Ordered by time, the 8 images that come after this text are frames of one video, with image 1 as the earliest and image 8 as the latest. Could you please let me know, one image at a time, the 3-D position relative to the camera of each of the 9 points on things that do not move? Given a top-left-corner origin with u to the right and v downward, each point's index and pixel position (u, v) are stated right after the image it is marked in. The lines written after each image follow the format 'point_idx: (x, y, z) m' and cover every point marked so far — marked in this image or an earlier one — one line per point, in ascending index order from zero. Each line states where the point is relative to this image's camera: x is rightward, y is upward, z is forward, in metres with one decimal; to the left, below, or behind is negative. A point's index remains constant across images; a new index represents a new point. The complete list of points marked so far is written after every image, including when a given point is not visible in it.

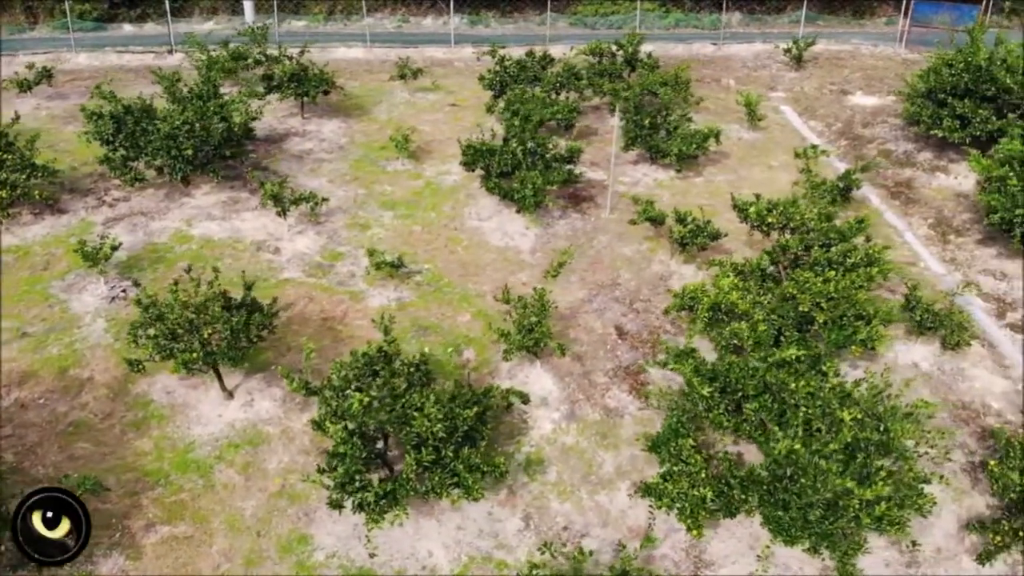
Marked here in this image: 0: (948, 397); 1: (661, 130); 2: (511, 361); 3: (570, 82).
0: (+5.0, -1.2, +12.7) m
1: (+2.3, +2.5, +17.4) m
2: (0.0, -0.8, +12.6) m
3: (+1.0, +3.4, +18.2) m
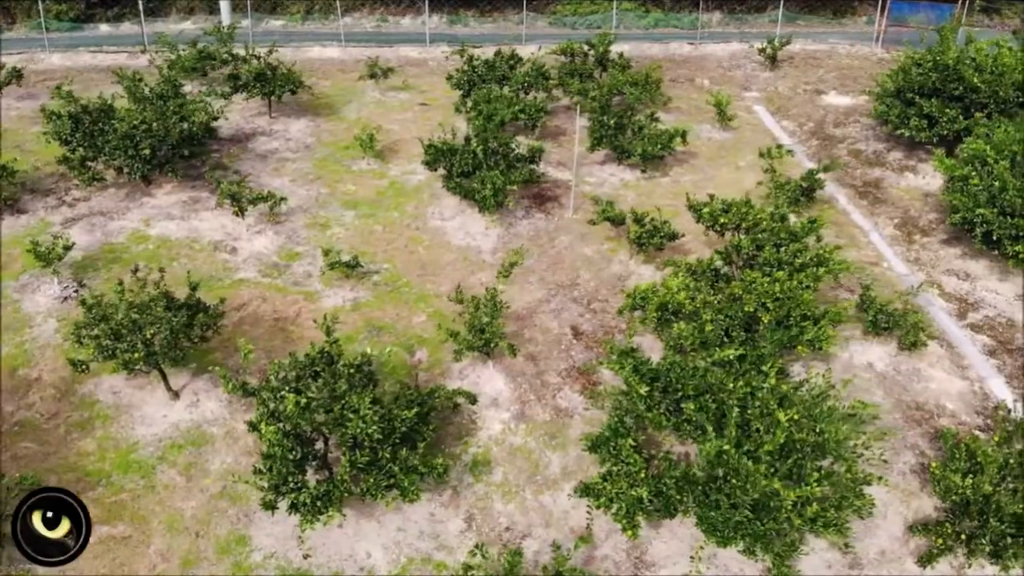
0: (+4.4, -1.2, +12.6) m
1: (+1.8, +2.4, +17.3) m
2: (-0.5, -0.8, +12.5) m
3: (+0.5, +3.4, +18.1) m
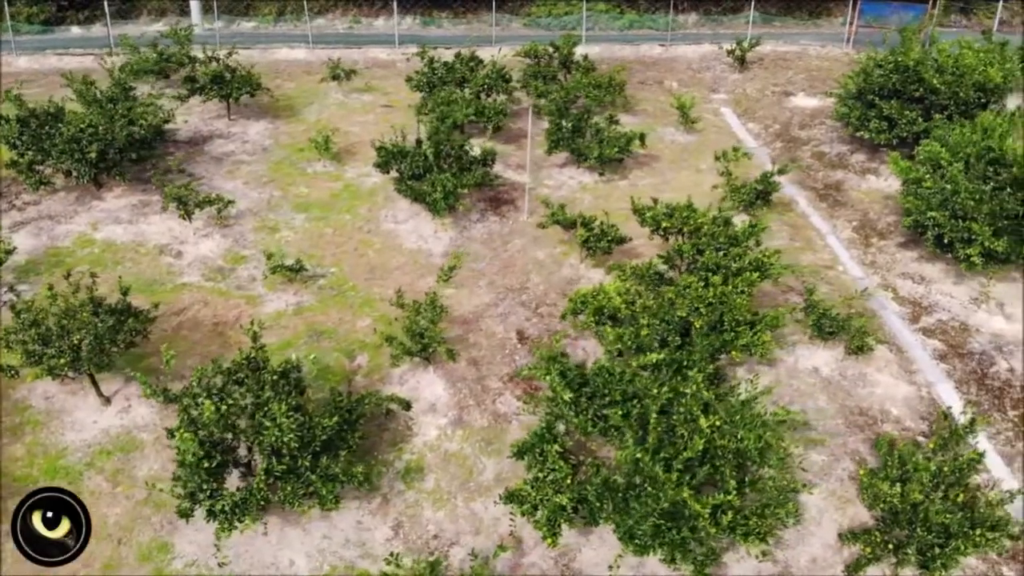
0: (+3.7, -1.3, +12.5) m
1: (+1.1, +2.4, +17.2) m
2: (-1.2, -0.9, +12.4) m
3: (-0.2, +3.3, +18.0) m
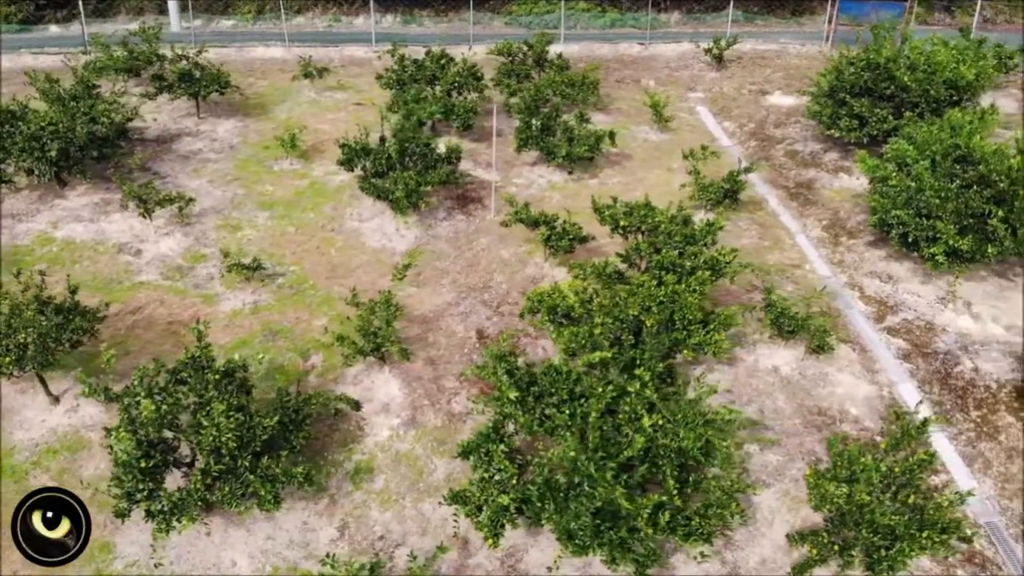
0: (+3.2, -1.3, +12.3) m
1: (+0.7, +2.4, +17.1) m
2: (-1.7, -0.9, +12.3) m
3: (-0.7, +3.3, +17.9) m
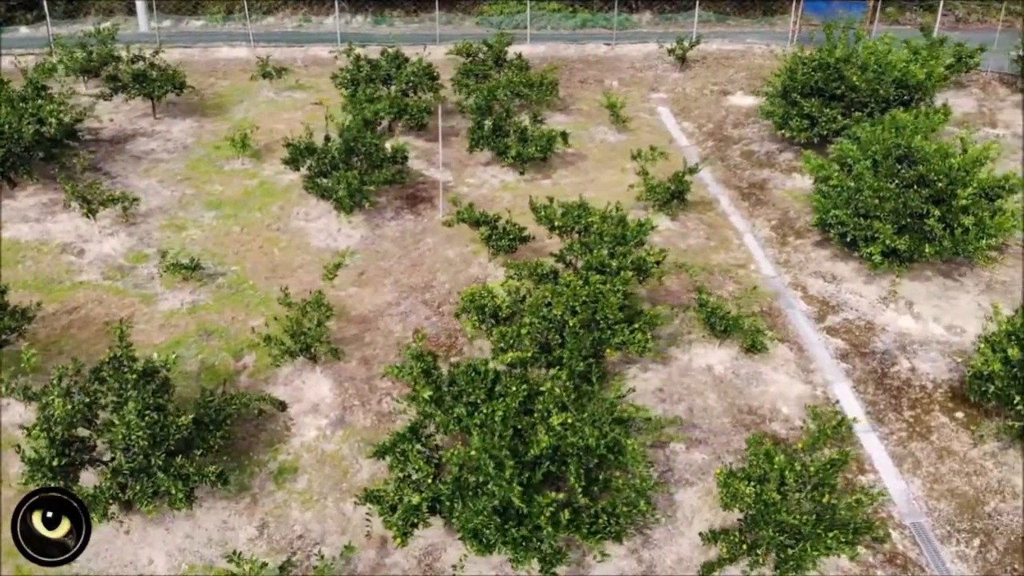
0: (+2.5, -1.3, +12.3) m
1: (-0.1, +2.4, +17.1) m
2: (-2.5, -0.9, +12.3) m
3: (-1.4, +3.3, +17.9) m
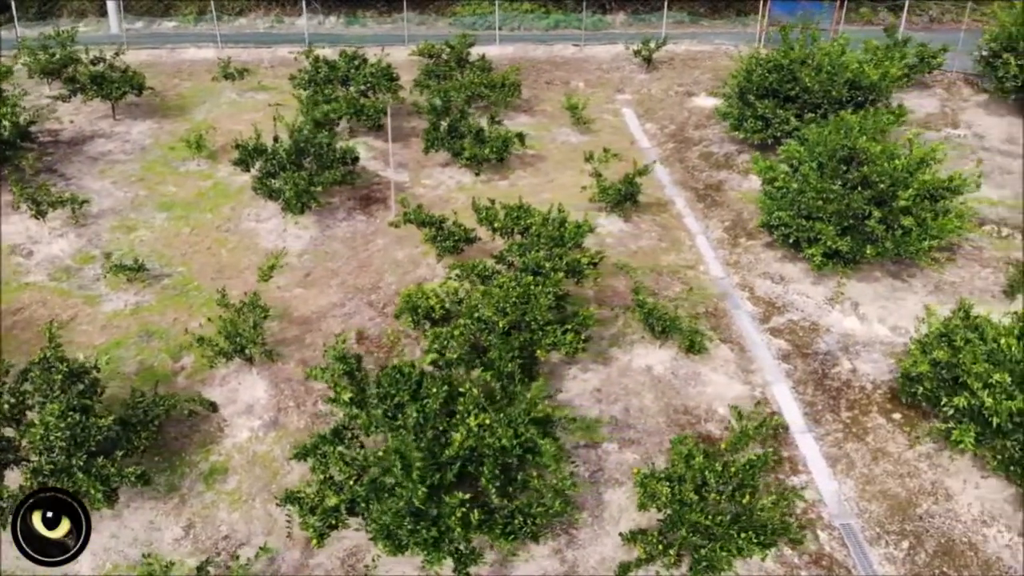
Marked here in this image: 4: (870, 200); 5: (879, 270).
0: (+1.8, -1.3, +12.4) m
1: (-0.8, +2.4, +17.1) m
2: (-3.2, -0.9, +12.4) m
3: (-2.1, +3.3, +18.0) m
4: (+4.4, +1.1, +13.6) m
5: (+5.0, +0.2, +15.1) m
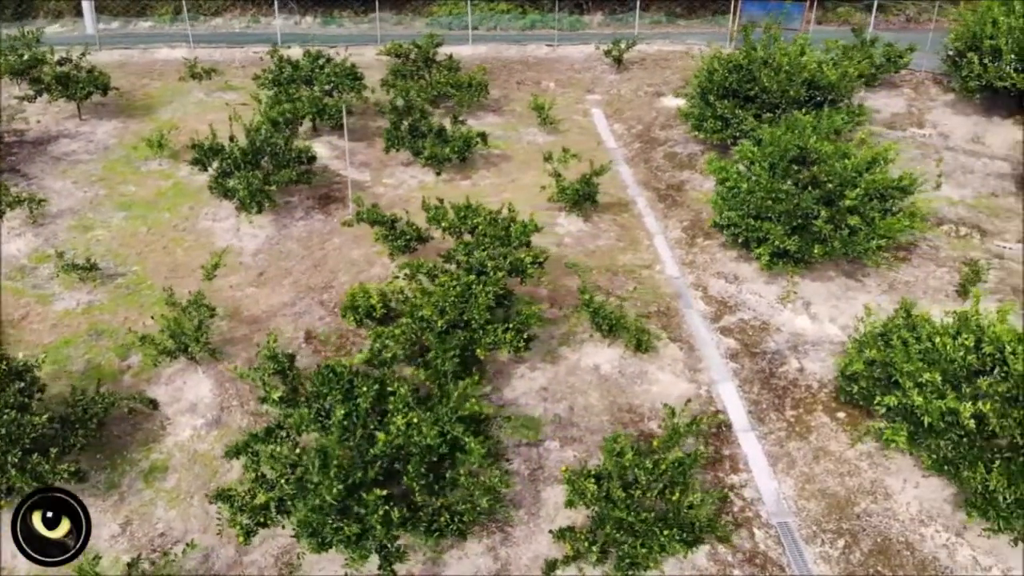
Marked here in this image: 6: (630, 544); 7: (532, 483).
0: (+1.1, -1.3, +12.4) m
1: (-1.3, +2.4, +17.2) m
2: (-3.8, -0.9, +12.4) m
3: (-2.7, +3.3, +18.1) m
4: (+3.8, +1.1, +13.6) m
5: (+4.4, +0.2, +15.2) m
6: (+1.0, -2.2, +9.5) m
7: (+0.2, -1.9, +11.2) m
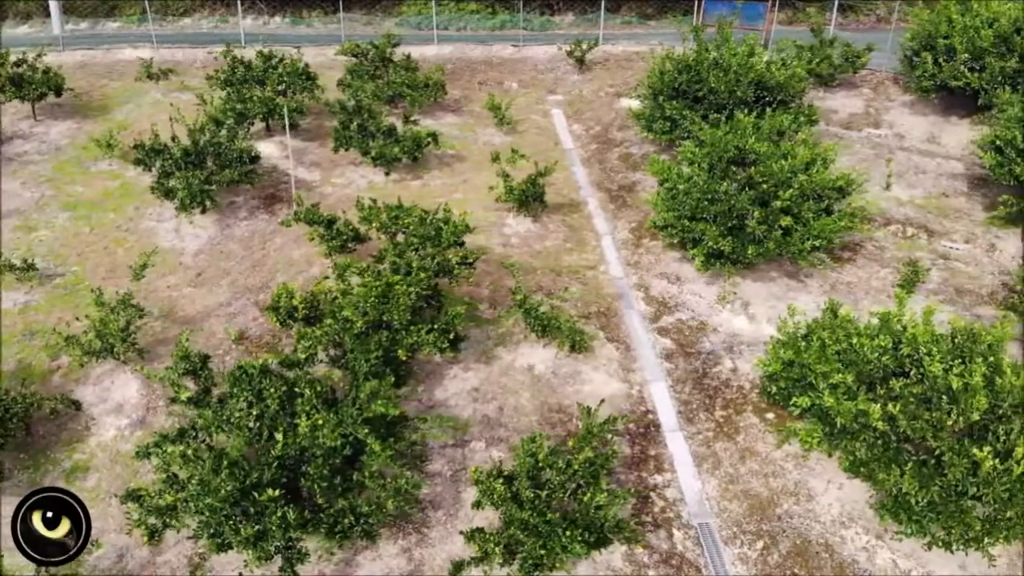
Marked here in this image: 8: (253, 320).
0: (+0.3, -1.3, +12.4) m
1: (-2.1, +2.4, +17.2) m
2: (-4.6, -0.9, +12.5) m
3: (-3.4, +3.3, +18.1) m
4: (+3.0, +1.1, +13.6) m
5: (+3.6, +0.2, +15.2) m
6: (+0.2, -2.2, +9.5) m
7: (-0.6, -2.0, +11.2) m
8: (-3.1, -0.4, +13.5) m
